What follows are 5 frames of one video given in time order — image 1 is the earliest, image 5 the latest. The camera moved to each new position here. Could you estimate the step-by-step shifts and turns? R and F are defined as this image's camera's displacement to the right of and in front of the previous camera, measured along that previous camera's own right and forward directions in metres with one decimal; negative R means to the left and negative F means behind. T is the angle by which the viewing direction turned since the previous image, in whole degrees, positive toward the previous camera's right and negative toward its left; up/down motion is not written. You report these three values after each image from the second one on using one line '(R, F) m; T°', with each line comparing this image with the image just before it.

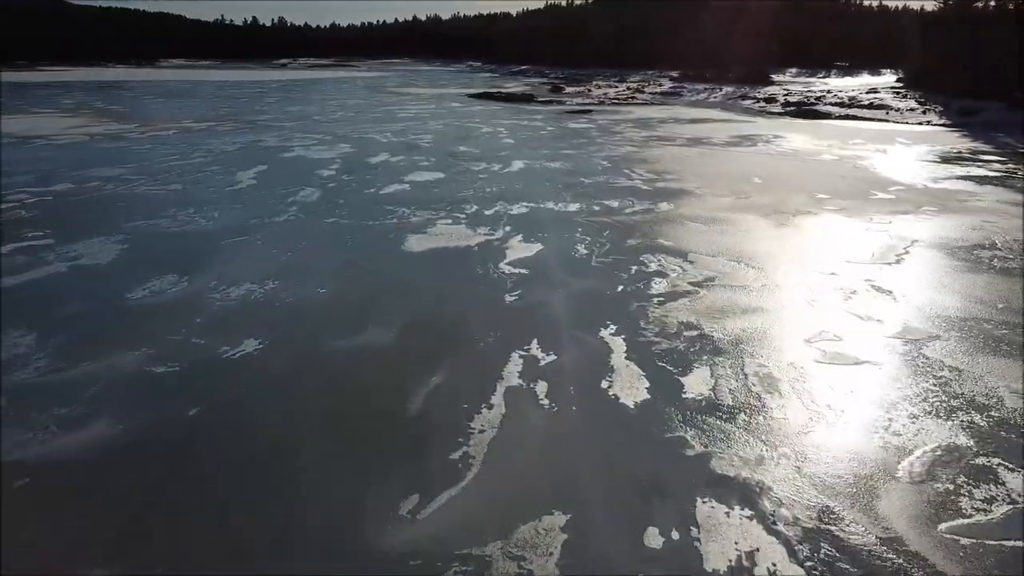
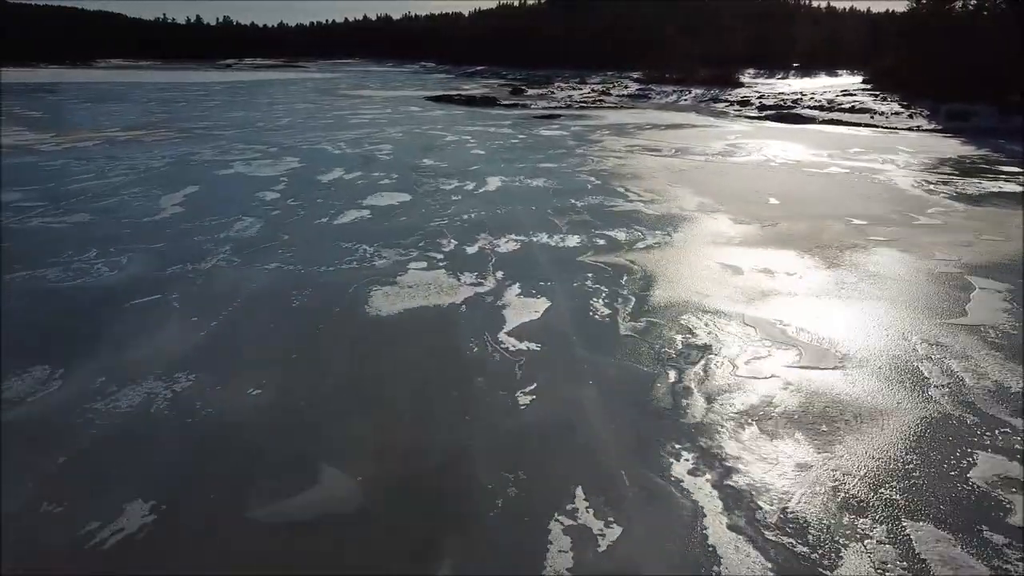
(-0.3, +1.7) m; +3°
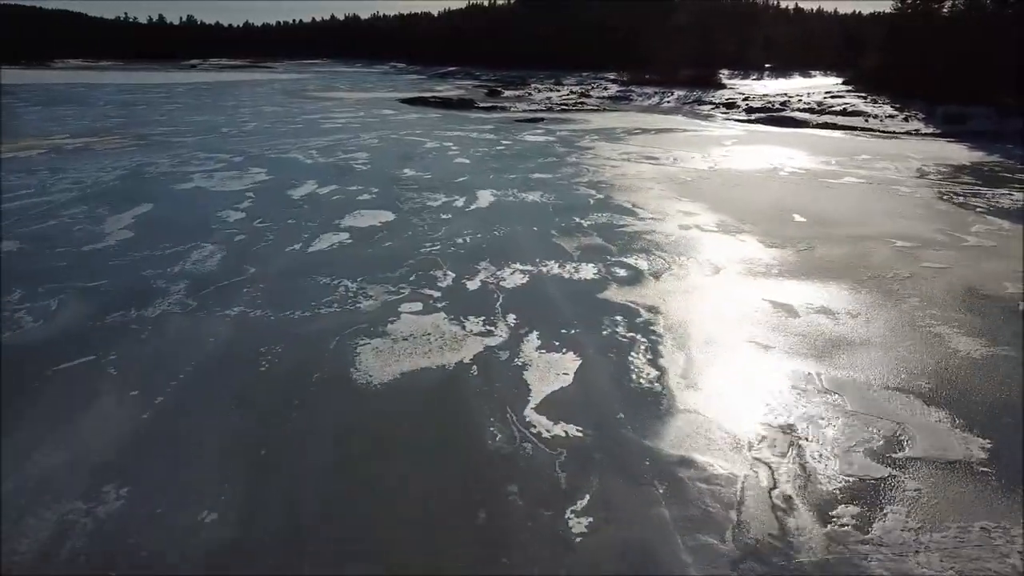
(-0.3, +1.1) m; +2°
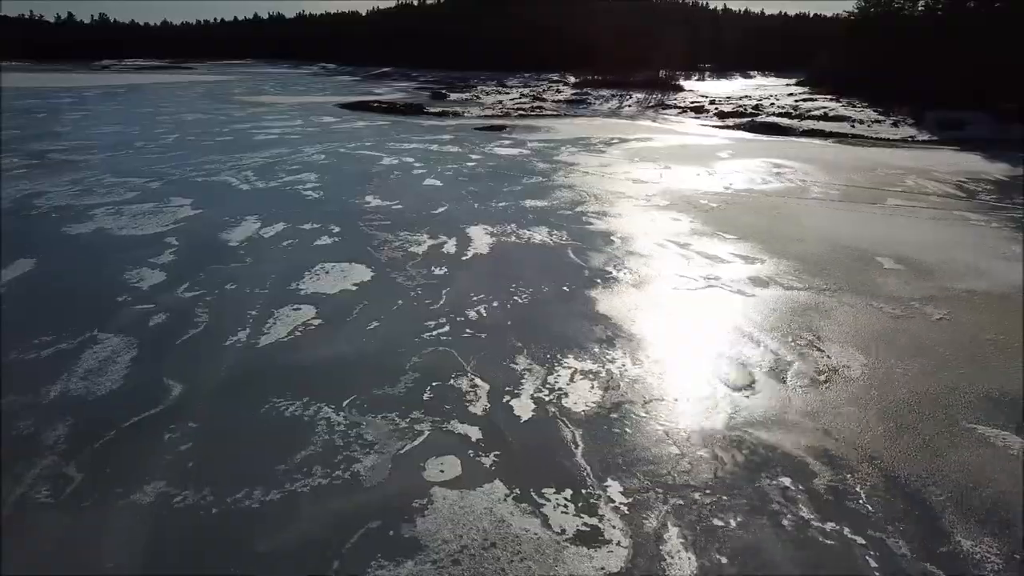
(-0.6, +2.1) m; +4°
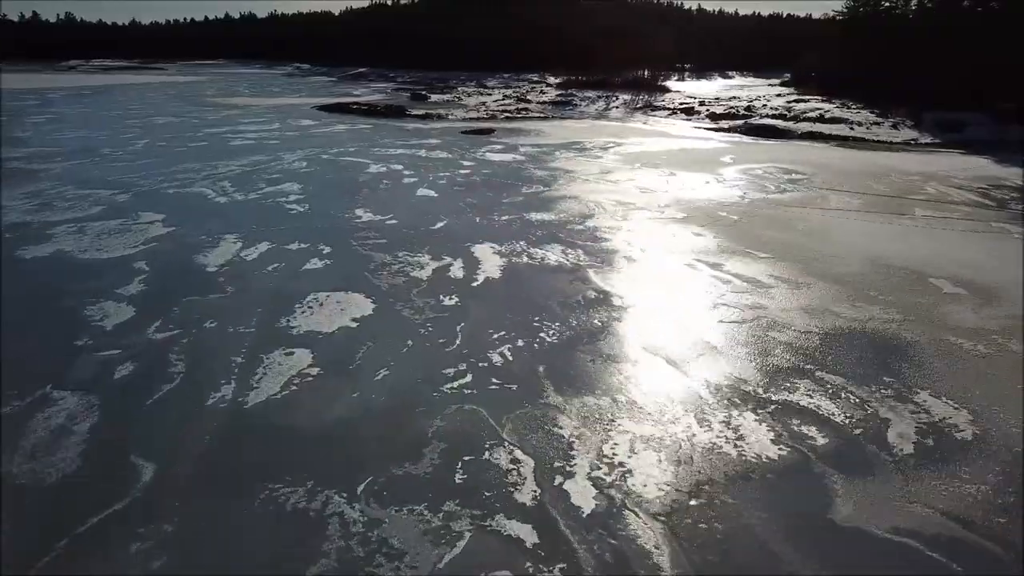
(-0.3, +0.8) m; +2°
